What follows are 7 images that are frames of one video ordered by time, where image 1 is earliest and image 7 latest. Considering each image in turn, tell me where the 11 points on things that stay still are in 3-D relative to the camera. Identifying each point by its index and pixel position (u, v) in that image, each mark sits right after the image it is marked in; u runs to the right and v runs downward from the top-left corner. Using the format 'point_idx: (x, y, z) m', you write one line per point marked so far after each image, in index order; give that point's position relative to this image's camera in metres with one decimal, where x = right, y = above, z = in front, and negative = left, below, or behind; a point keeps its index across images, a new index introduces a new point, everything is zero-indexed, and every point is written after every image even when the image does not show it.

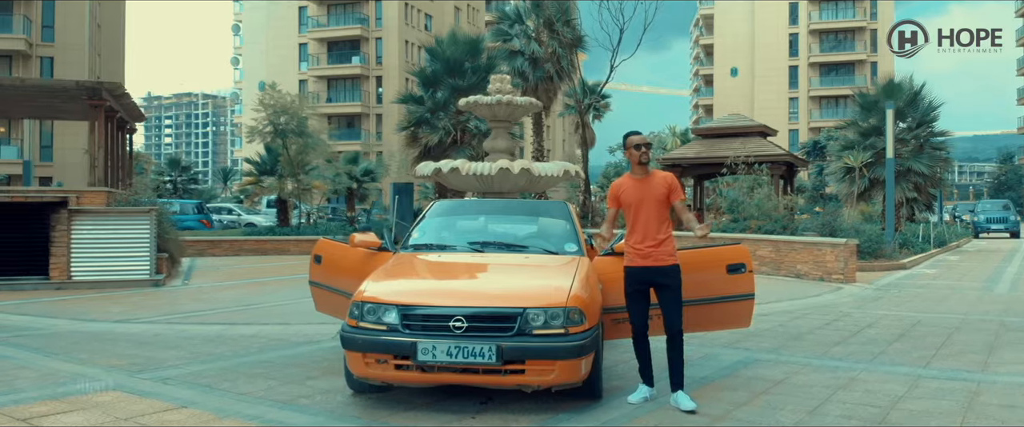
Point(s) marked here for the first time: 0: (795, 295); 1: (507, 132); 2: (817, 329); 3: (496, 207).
0: (+4.7, -1.4, +13.1) m
1: (-0.2, +1.6, +15.3) m
2: (+3.6, -1.4, +9.3) m
3: (-0.1, +0.1, +7.1) m
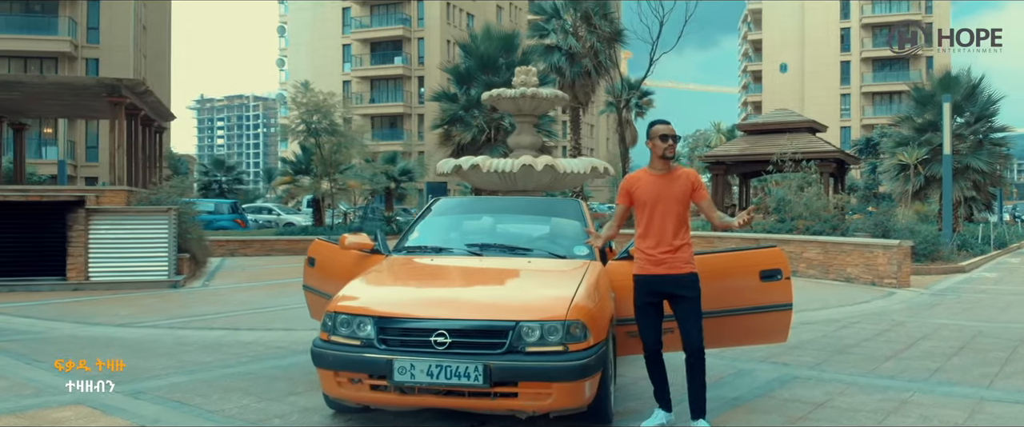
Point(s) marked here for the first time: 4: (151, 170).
0: (+5.1, -1.4, +12.1) m
1: (+0.3, +1.6, +14.6) m
2: (+3.8, -1.4, +8.4) m
3: (0.0, +0.1, +6.4) m
4: (-8.5, +1.1, +18.5) m
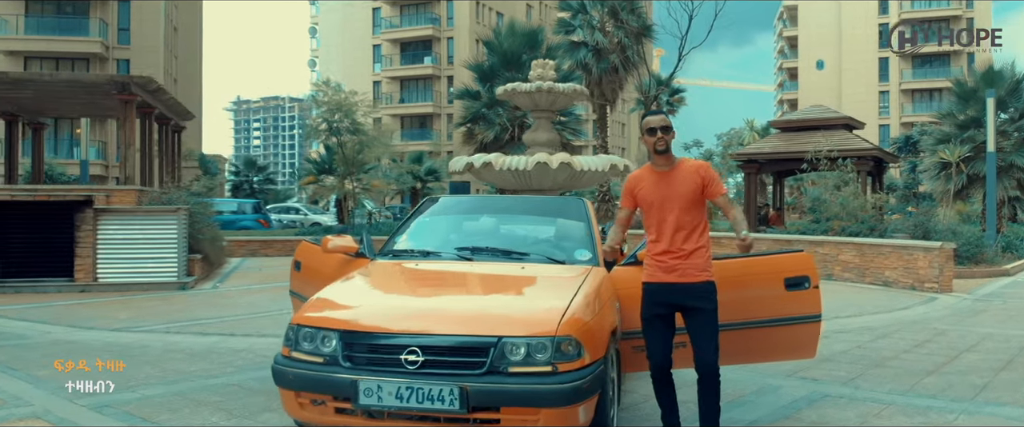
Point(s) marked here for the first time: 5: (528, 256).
0: (+5.3, -1.4, +11.3) m
1: (+0.6, +1.6, +14.1) m
2: (+3.8, -1.4, +7.7) m
3: (0.0, +0.1, +5.9) m
4: (-8.0, +1.1, +18.3) m
5: (+0.1, -0.3, +5.3) m
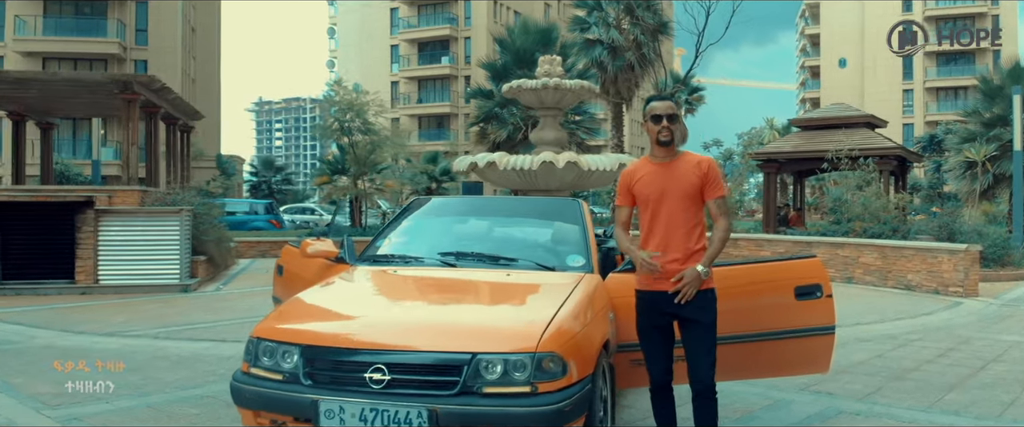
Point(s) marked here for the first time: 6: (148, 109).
0: (+5.4, -1.4, +10.9) m
1: (+0.8, +1.6, +13.7) m
2: (+3.8, -1.4, +7.3) m
3: (-0.1, +0.1, +5.5) m
4: (-7.7, +1.1, +18.1) m
5: (0.0, -0.3, +5.0) m
6: (-7.2, +2.1, +15.6) m
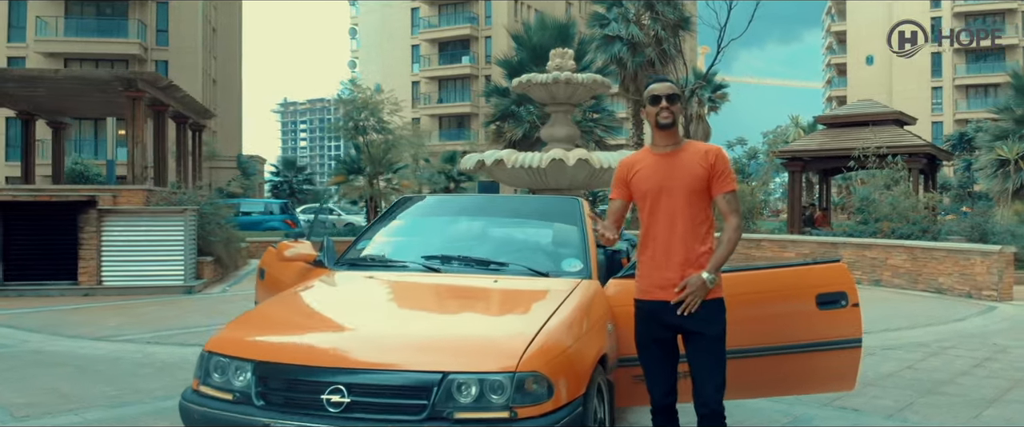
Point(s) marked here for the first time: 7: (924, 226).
0: (+5.5, -1.4, +10.3) m
1: (+1.0, +1.6, +13.2) m
2: (+3.8, -1.4, +6.7) m
3: (-0.1, +0.1, +5.1) m
4: (-7.4, +1.1, +17.9) m
5: (0.0, -0.3, +4.5) m
6: (-6.9, +2.1, +15.4) m
7: (+8.8, -0.3, +16.8) m
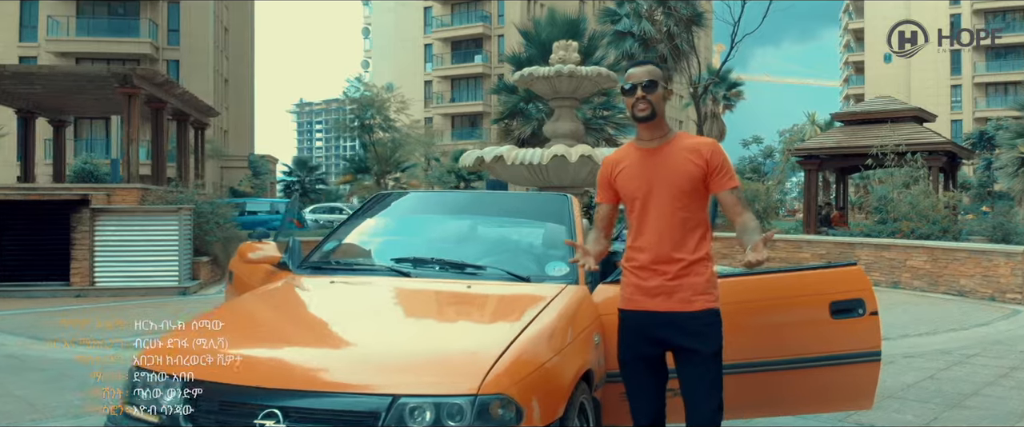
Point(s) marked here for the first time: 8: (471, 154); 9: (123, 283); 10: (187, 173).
0: (+5.5, -1.4, +9.8) m
1: (+1.0, +1.6, +12.8) m
2: (+3.8, -1.4, +6.2) m
3: (-0.2, +0.1, +4.7) m
4: (-7.3, +1.1, +17.6) m
5: (-0.1, -0.3, +4.1) m
6: (-6.8, +2.1, +15.1) m
7: (+8.9, -0.3, +16.2) m
8: (-0.5, +0.8, +10.8) m
9: (-6.0, -1.1, +12.2) m
10: (-7.2, +0.9, +17.6) m
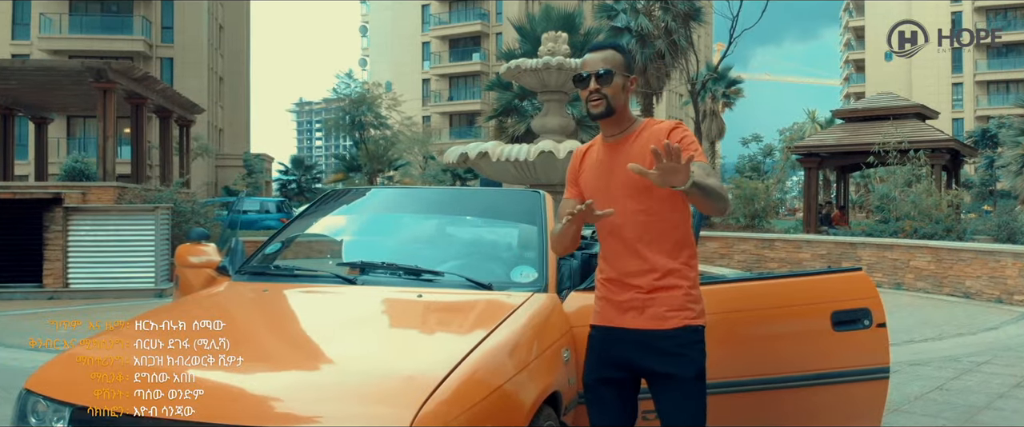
0: (+5.3, -1.3, +9.3) m
1: (+0.9, +1.6, +12.3) m
2: (+3.6, -1.4, +5.8) m
3: (-0.4, +0.1, +4.2) m
4: (-7.4, +1.1, +17.2) m
5: (-0.3, -0.3, +3.7) m
6: (-7.0, +2.1, +14.7) m
7: (+8.7, -0.2, +15.8) m
8: (-0.7, +0.8, +10.4) m
9: (-6.2, -1.1, +11.8) m
10: (-7.4, +0.9, +17.1) m
